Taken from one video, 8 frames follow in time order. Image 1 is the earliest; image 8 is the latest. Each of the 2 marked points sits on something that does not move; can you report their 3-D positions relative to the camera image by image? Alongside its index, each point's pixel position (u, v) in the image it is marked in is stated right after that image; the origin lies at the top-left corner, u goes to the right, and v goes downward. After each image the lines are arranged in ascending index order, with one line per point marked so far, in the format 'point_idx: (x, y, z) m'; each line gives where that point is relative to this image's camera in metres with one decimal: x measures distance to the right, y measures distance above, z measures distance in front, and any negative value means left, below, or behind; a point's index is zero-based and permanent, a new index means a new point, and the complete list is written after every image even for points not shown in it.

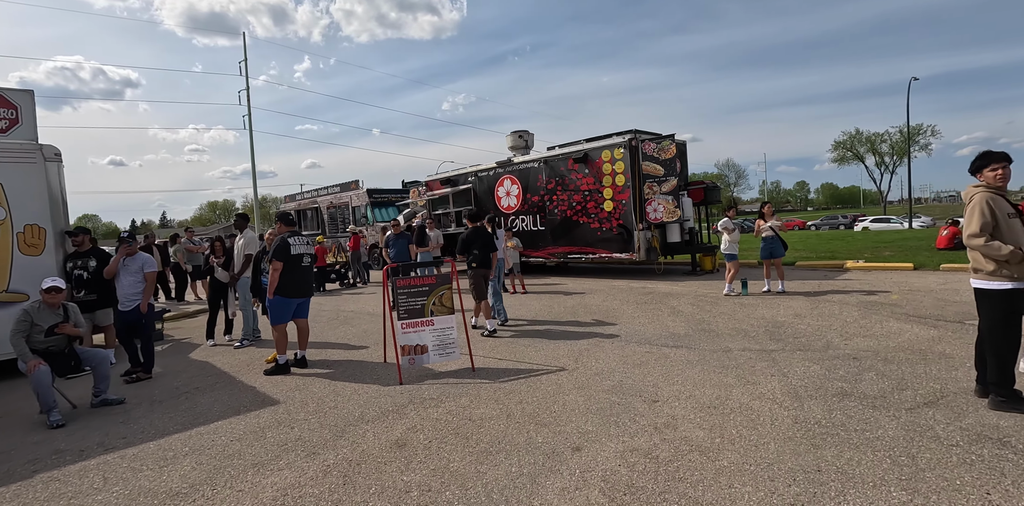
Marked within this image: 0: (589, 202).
0: (+1.8, +1.2, +11.7) m
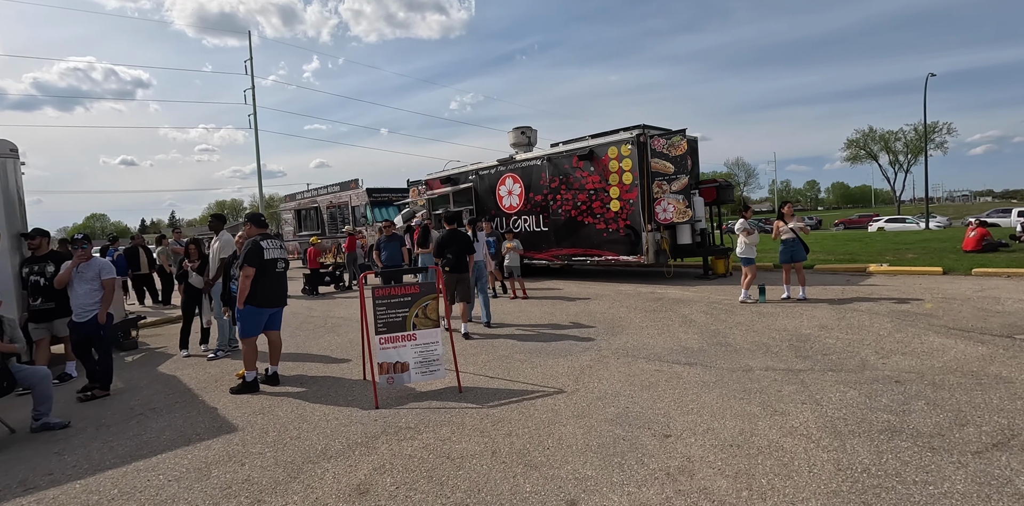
0: (+1.8, +1.2, +11.1) m
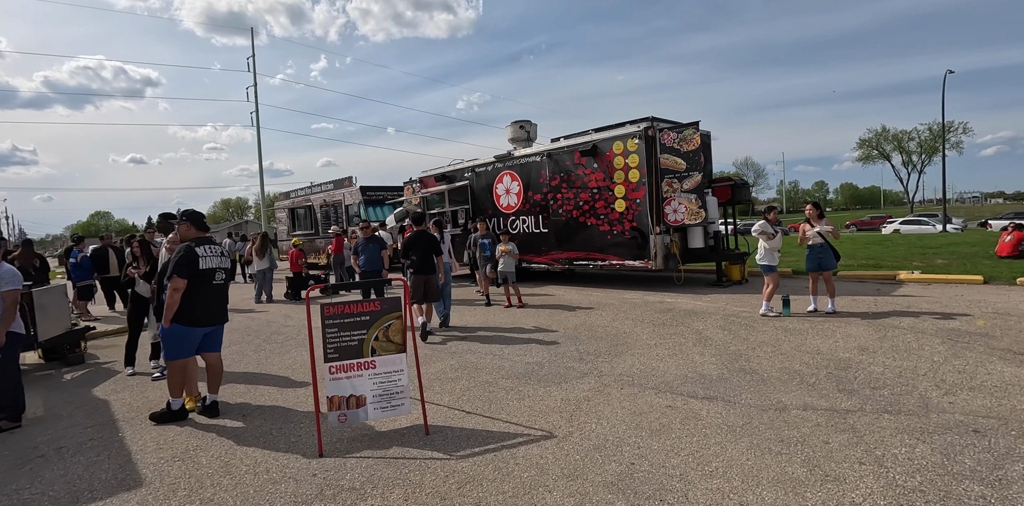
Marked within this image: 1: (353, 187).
0: (+1.8, +1.1, +10.2) m
1: (-5.5, +2.3, +17.1) m
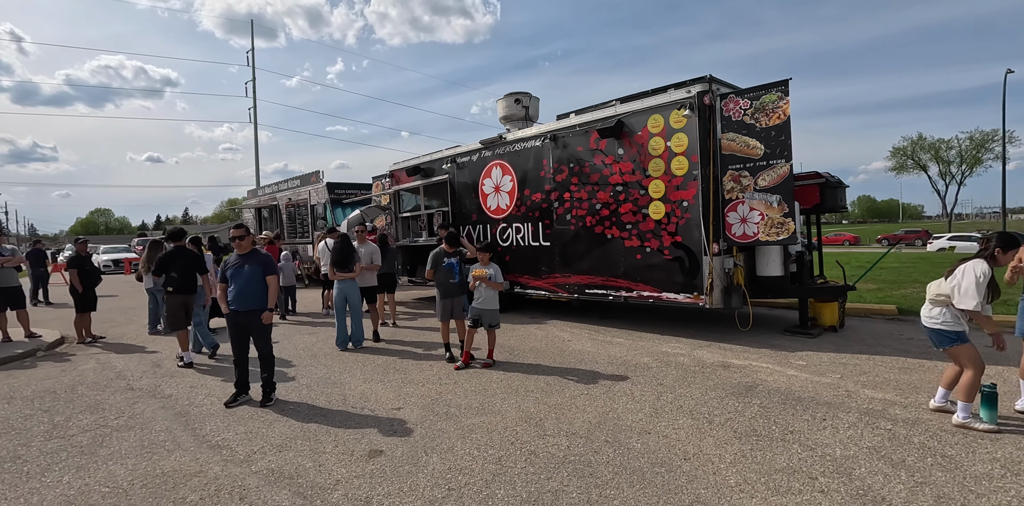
0: (+1.6, +0.7, +7.0) m
1: (-5.5, +2.0, +14.1) m
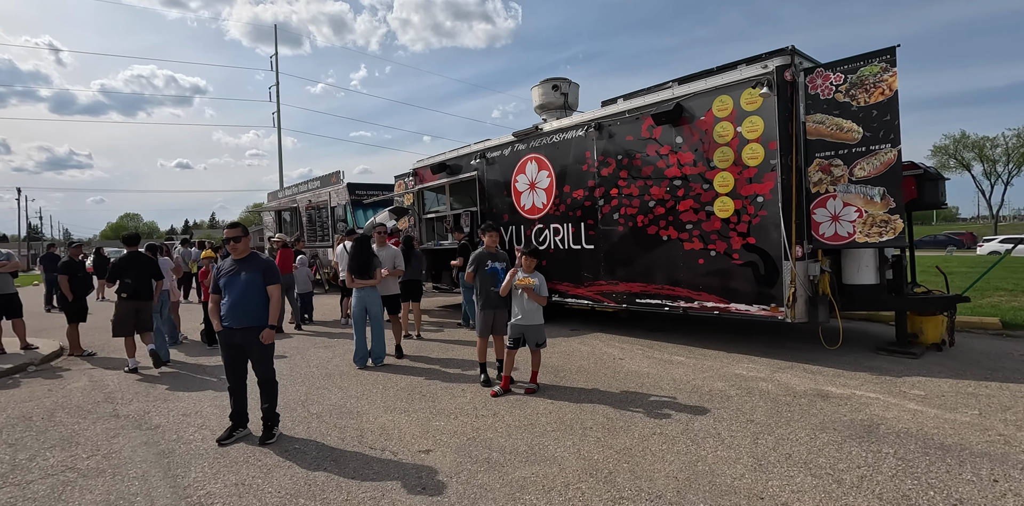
0: (+2.1, +0.7, +6.0) m
1: (-4.7, +1.9, +13.4) m
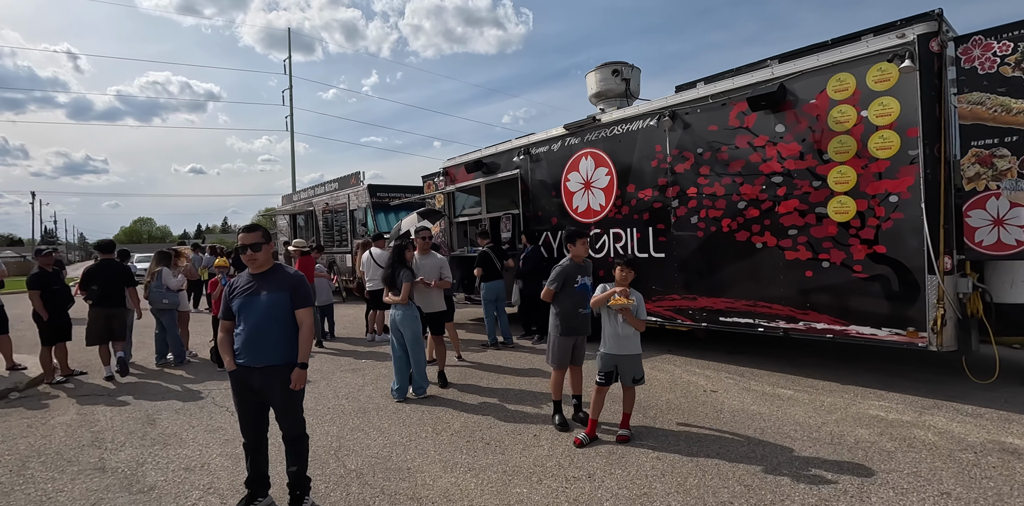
0: (+2.8, +0.5, +5.0) m
1: (-3.9, +1.7, +12.6) m
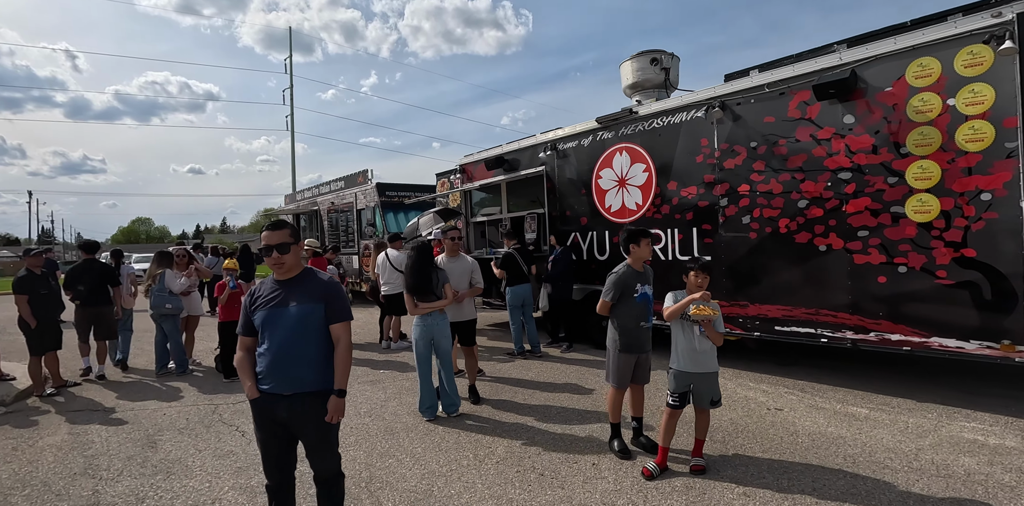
0: (+3.1, +0.5, +4.6) m
1: (-3.5, +1.7, +12.1) m
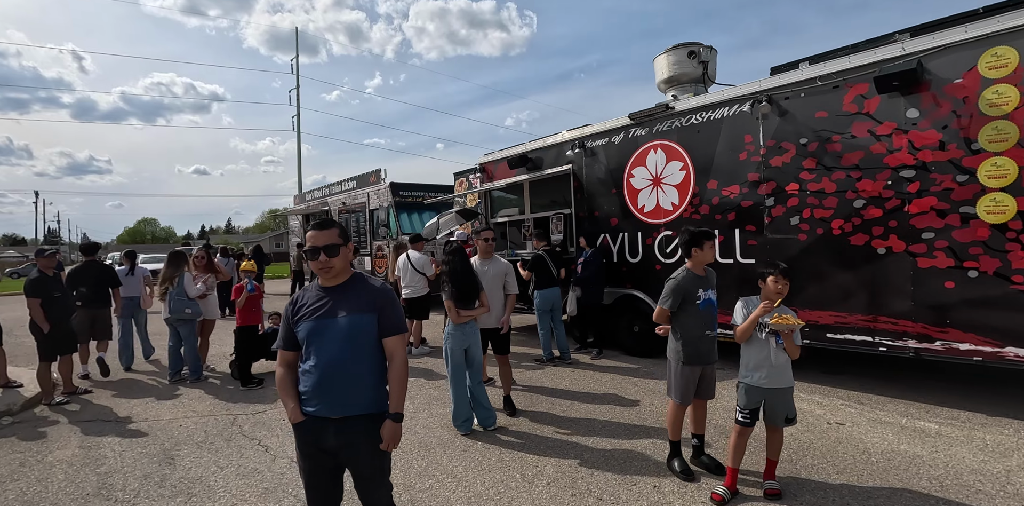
0: (+3.5, +0.5, +4.3) m
1: (-3.1, +1.7, +11.8) m
